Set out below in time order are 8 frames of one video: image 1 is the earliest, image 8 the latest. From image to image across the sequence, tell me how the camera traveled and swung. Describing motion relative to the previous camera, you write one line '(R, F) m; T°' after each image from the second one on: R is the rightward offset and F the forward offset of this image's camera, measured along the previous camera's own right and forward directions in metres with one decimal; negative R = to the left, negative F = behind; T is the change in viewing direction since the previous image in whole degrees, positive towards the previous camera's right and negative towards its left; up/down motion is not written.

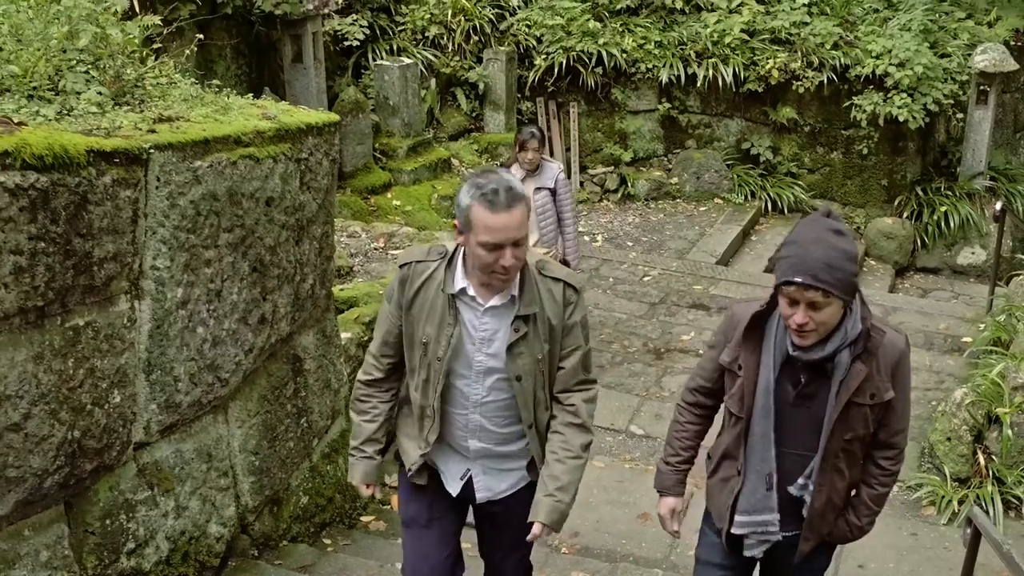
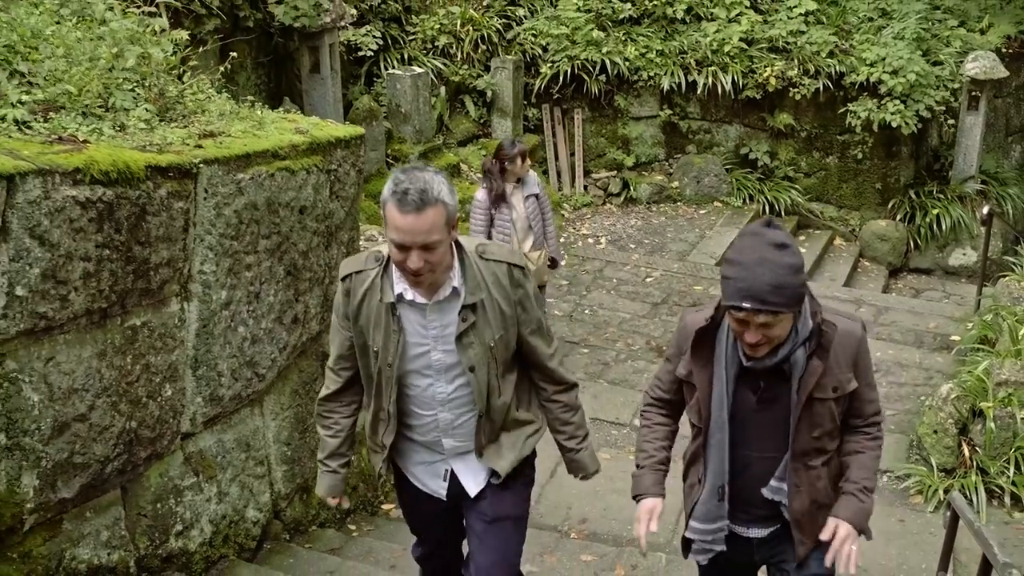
(0.0, -0.2) m; 0°
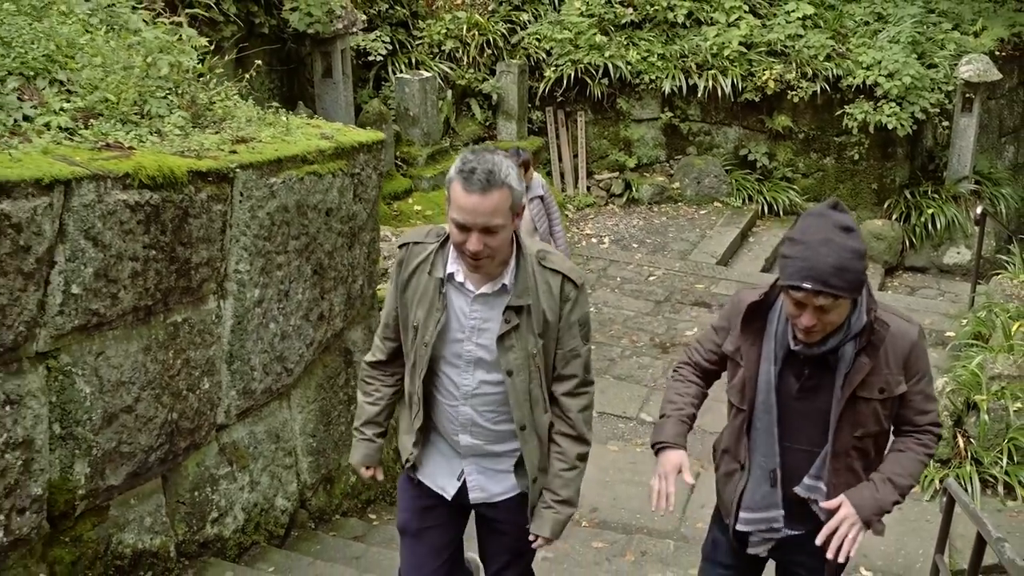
(0.0, -0.1) m; 0°
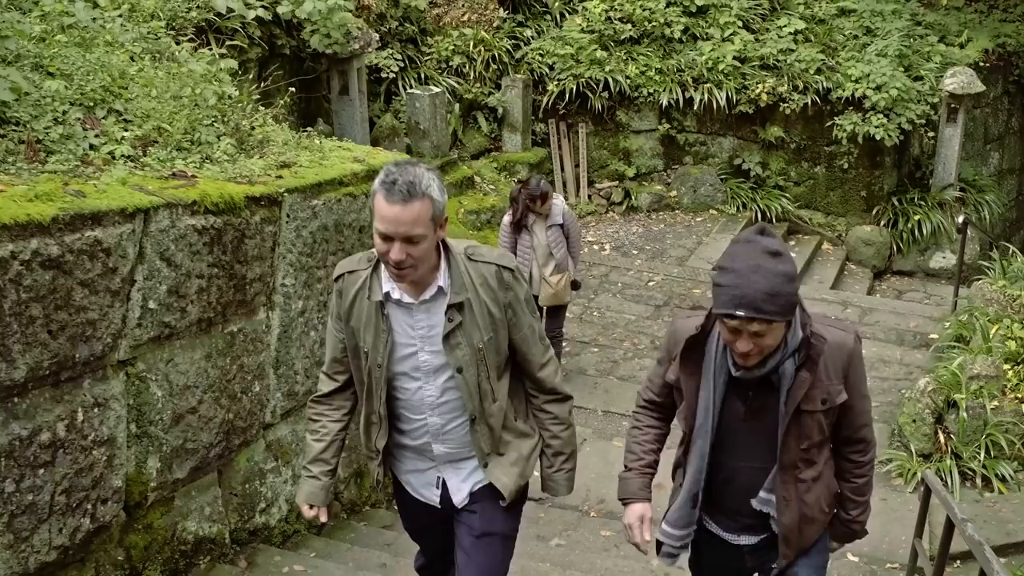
(-0.1, -0.3) m; 0°
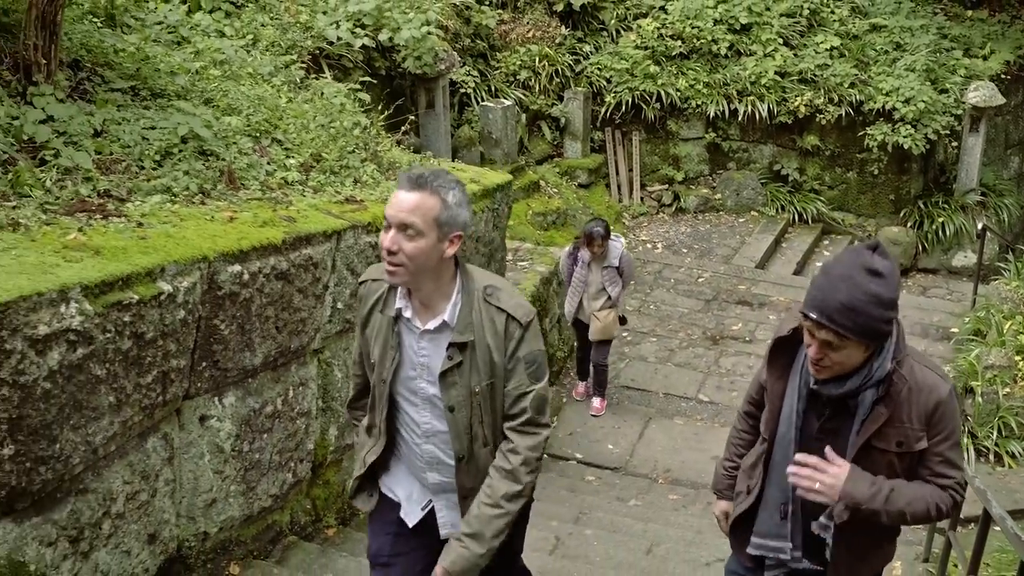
(-0.2, -0.7) m; -1°
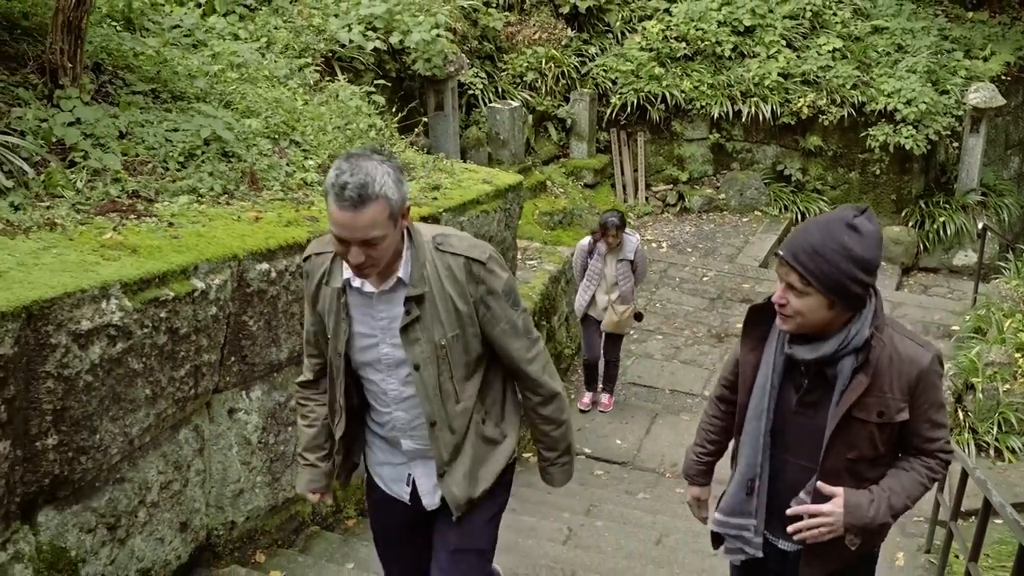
(0.0, -0.1) m; 0°
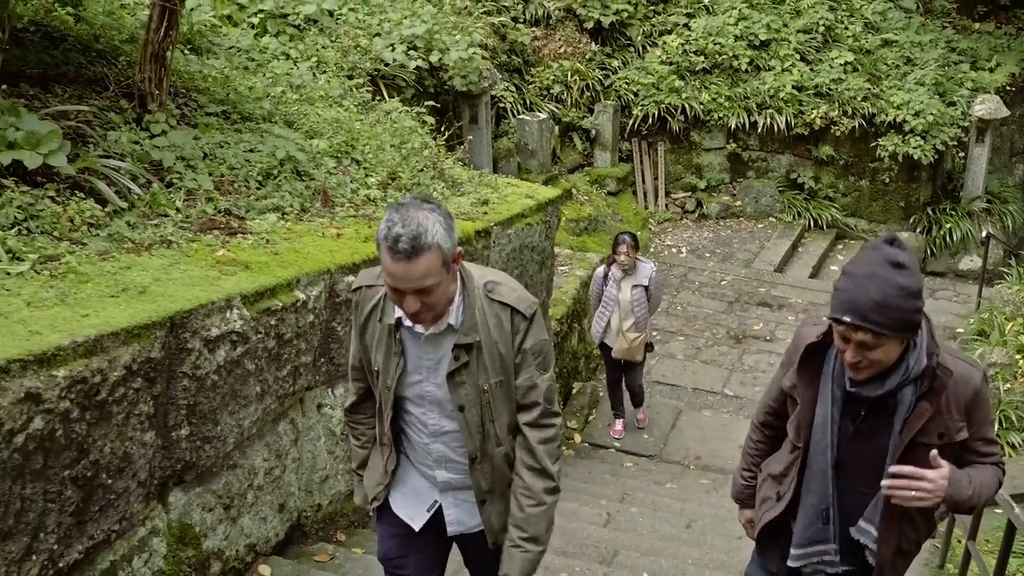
(-0.1, -0.4) m; 0°
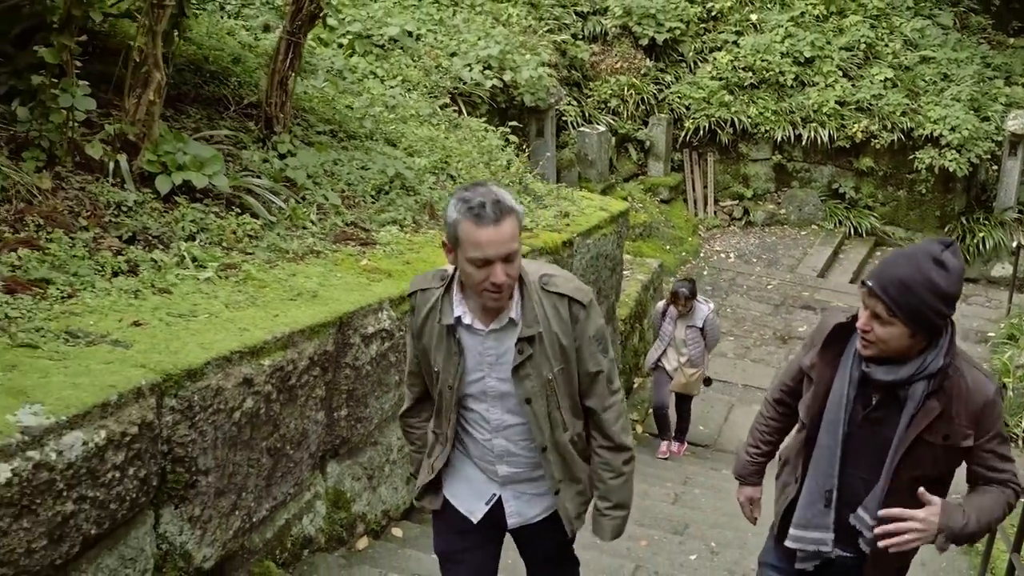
(-0.2, -0.5) m; -1°
